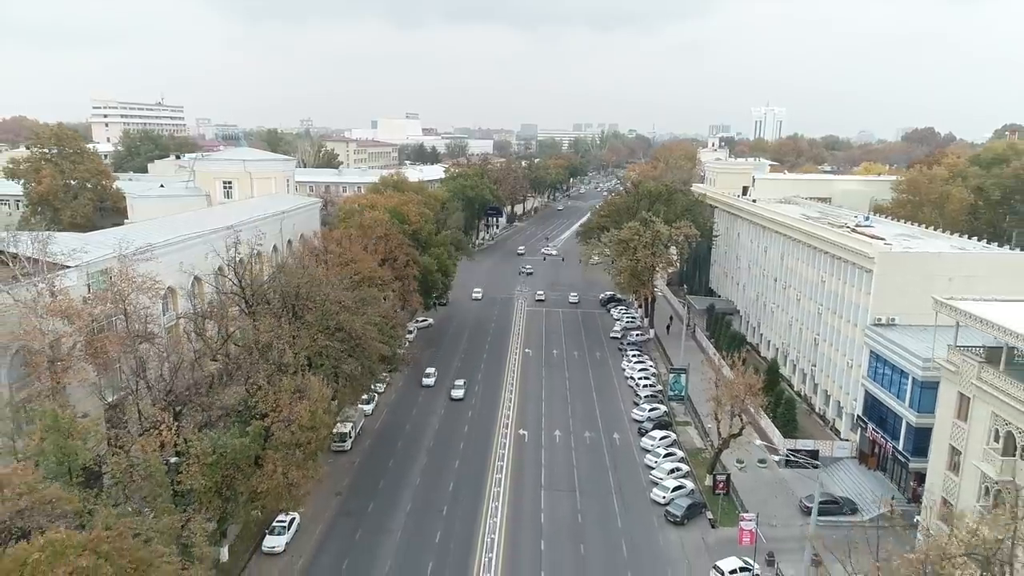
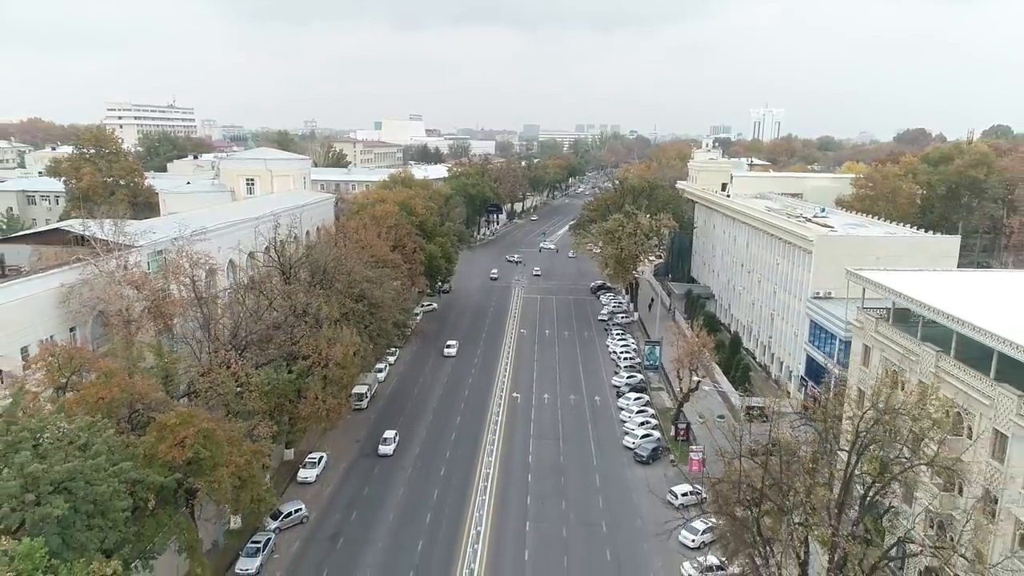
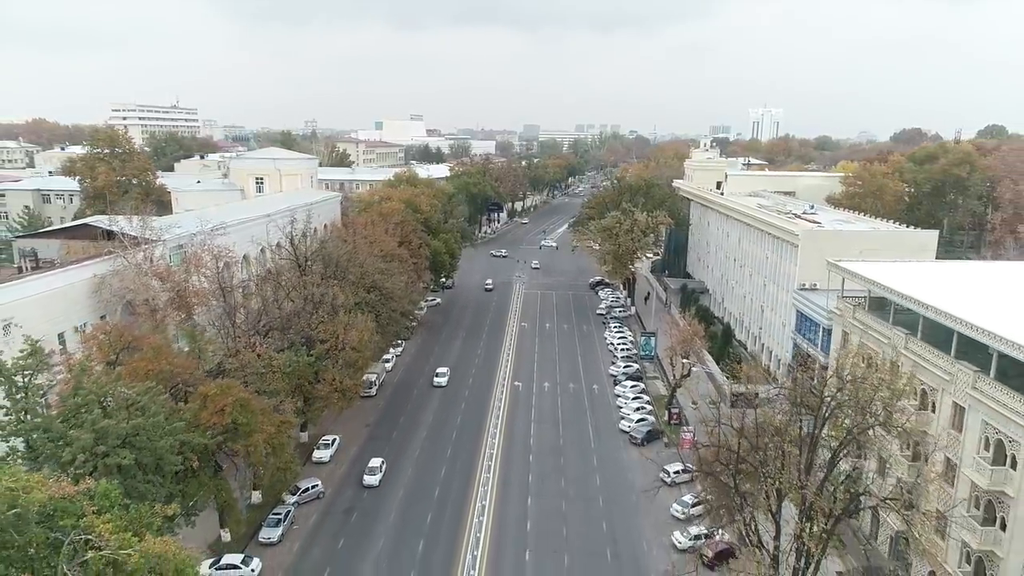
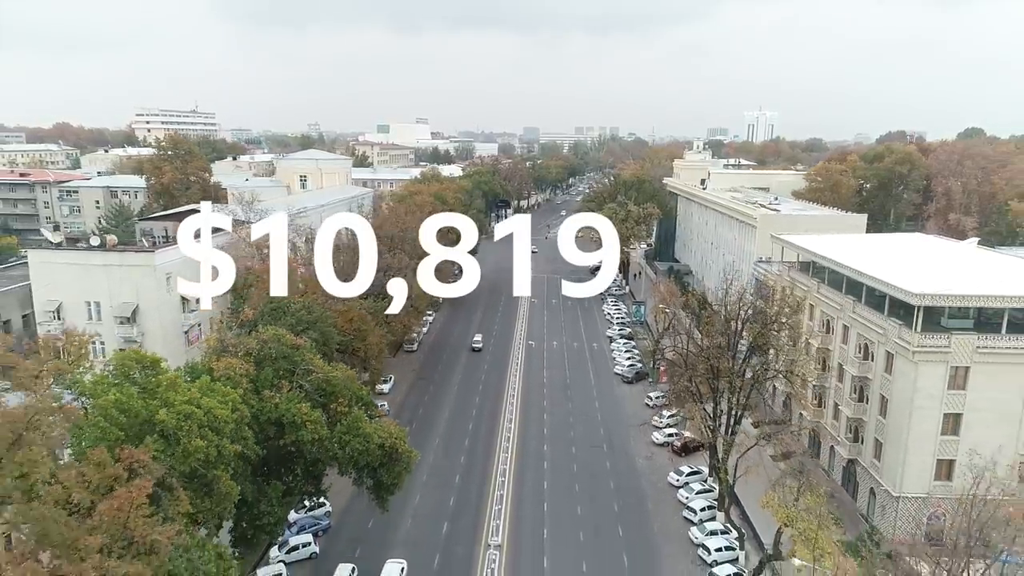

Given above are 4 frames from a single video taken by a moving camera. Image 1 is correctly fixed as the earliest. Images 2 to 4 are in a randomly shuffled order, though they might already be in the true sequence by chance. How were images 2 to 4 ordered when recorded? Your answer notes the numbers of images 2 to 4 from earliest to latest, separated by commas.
2, 3, 4
